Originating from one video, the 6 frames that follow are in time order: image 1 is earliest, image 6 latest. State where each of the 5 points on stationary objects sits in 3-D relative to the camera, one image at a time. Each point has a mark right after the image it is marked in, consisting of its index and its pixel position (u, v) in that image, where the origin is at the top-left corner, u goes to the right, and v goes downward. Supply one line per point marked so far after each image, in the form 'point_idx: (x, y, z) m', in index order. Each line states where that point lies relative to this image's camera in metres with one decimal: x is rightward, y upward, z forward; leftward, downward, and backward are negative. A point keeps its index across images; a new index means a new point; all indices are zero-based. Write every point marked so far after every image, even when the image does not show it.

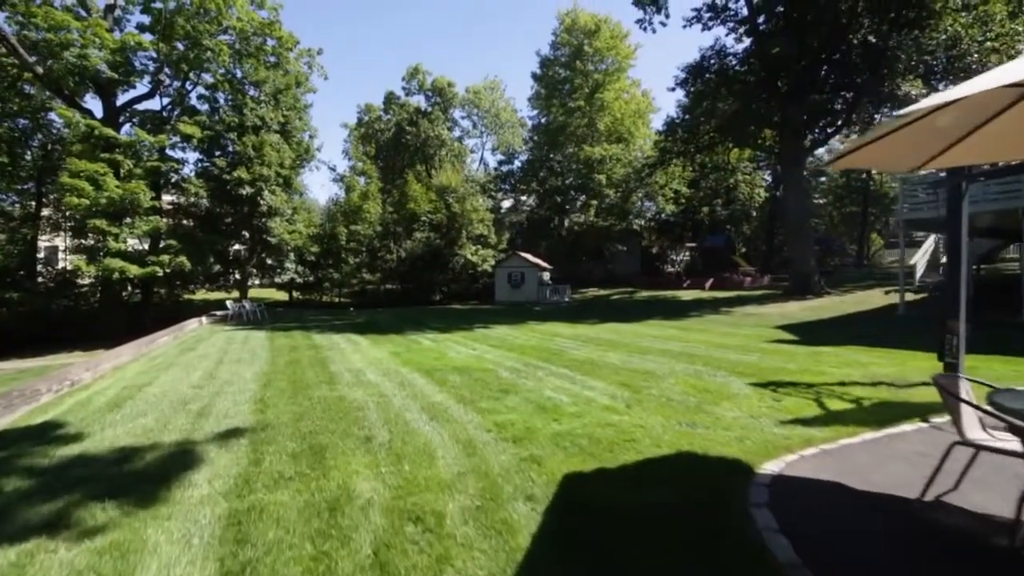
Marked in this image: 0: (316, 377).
0: (-2.9, -1.3, +7.2) m
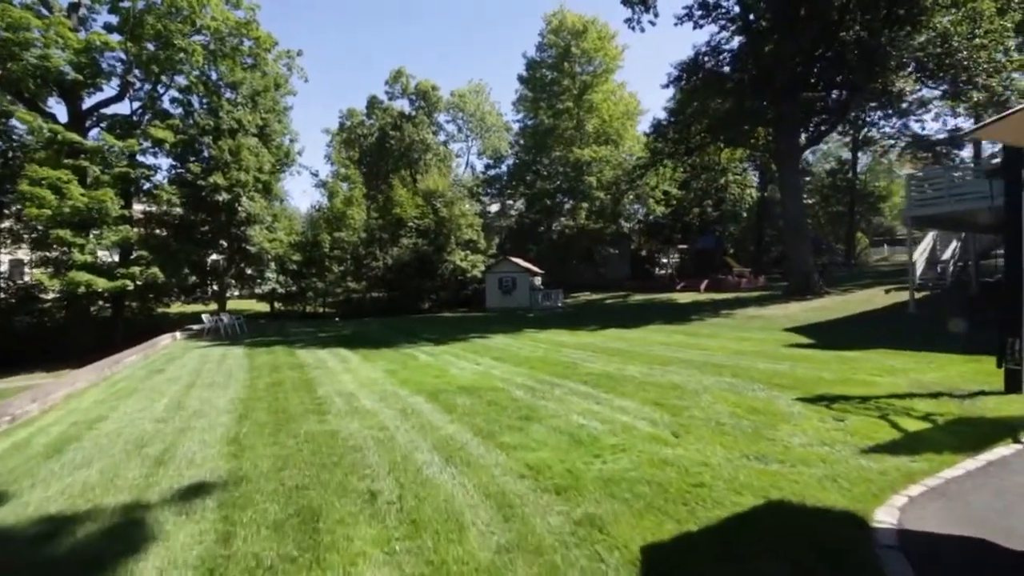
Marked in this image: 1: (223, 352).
0: (-2.7, -1.5, +6.2) m
1: (-7.6, -1.7, +12.8) m
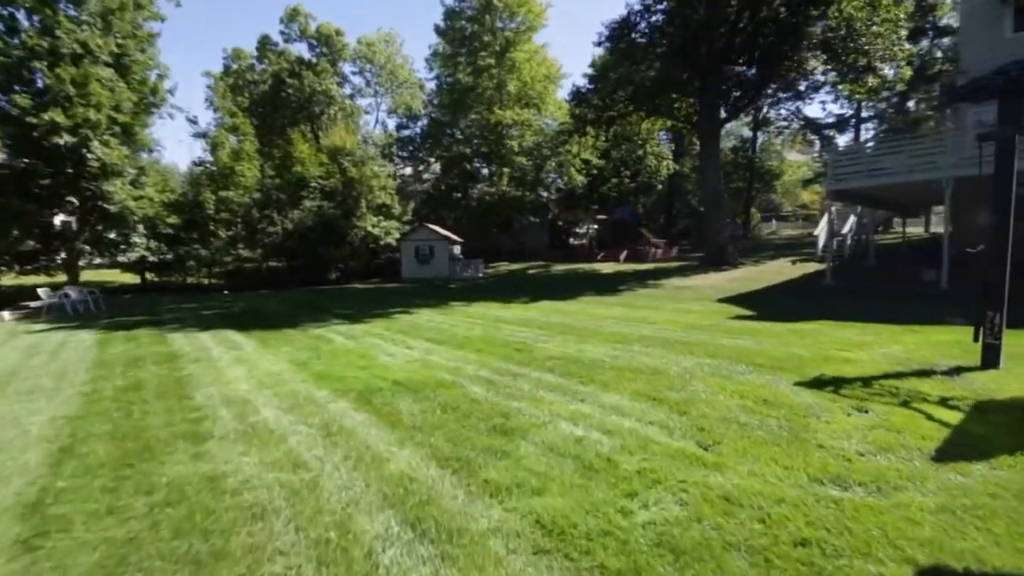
0: (-3.0, -1.2, +4.3) m
1: (-9.1, -1.0, +9.8) m
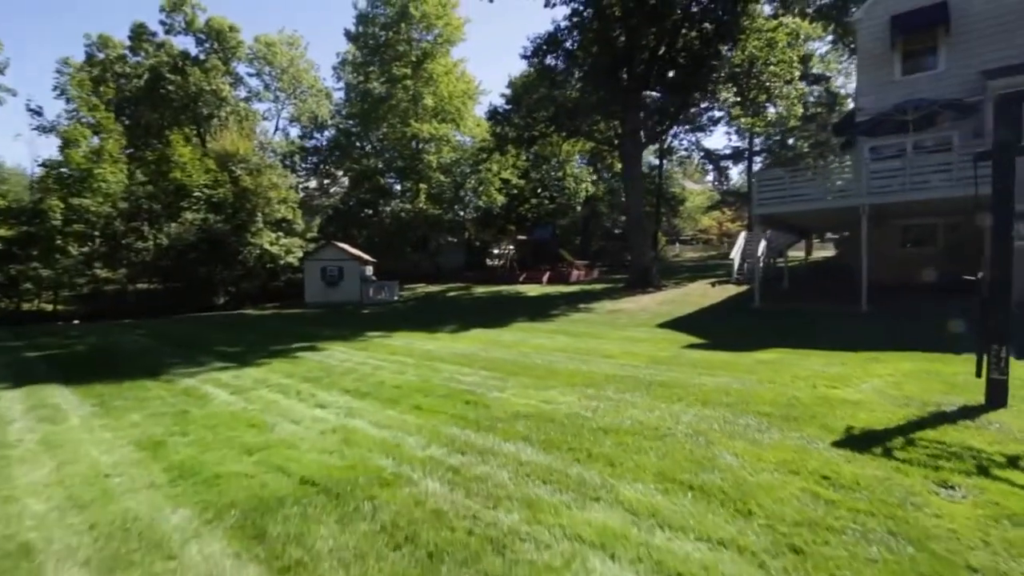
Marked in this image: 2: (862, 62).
0: (-3.0, -1.5, +2.1) m
1: (-9.9, -1.5, +6.4) m
2: (+12.8, +8.2, +17.7) m
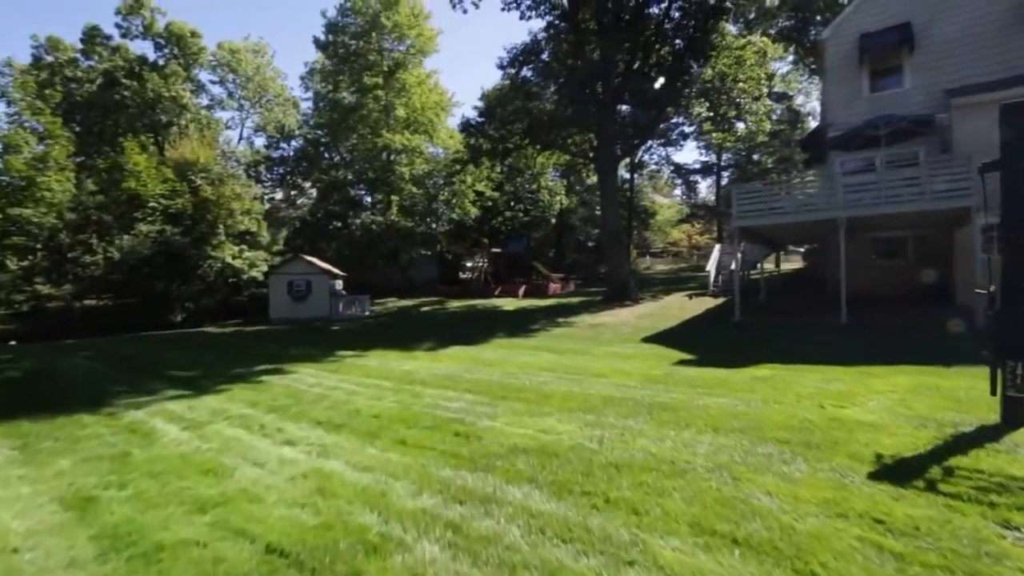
0: (-2.8, -1.6, +1.3) m
1: (-10.0, -1.8, +5.2) m
2: (+11.9, +7.8, +18.1) m
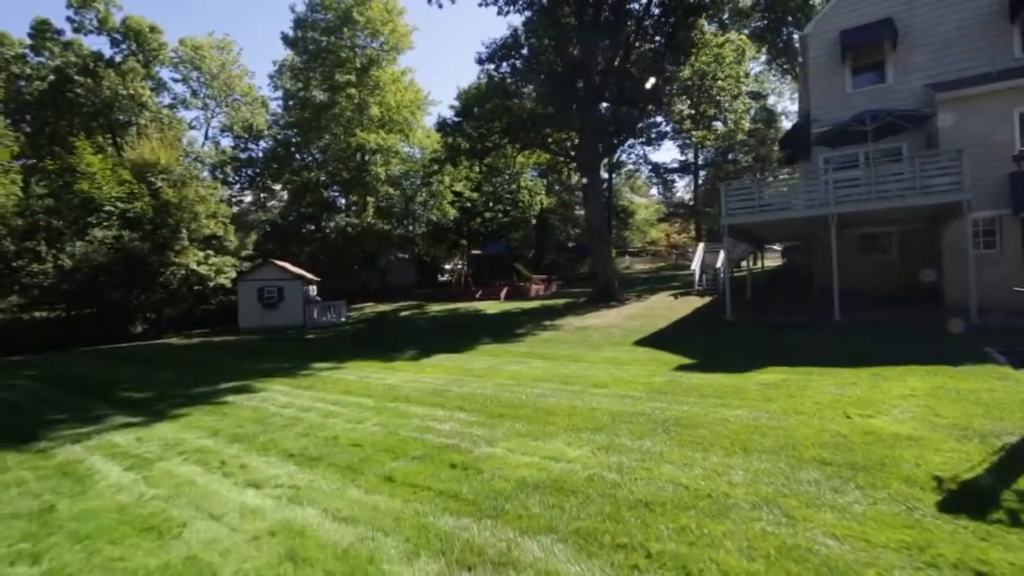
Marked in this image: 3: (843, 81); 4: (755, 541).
0: (-2.6, -1.7, +0.5) m
1: (-9.9, -2.1, +4.1) m
2: (+11.2, +7.9, +17.9) m
3: (+11.9, +7.4, +17.3) m
4: (+1.6, -1.6, +3.2) m
